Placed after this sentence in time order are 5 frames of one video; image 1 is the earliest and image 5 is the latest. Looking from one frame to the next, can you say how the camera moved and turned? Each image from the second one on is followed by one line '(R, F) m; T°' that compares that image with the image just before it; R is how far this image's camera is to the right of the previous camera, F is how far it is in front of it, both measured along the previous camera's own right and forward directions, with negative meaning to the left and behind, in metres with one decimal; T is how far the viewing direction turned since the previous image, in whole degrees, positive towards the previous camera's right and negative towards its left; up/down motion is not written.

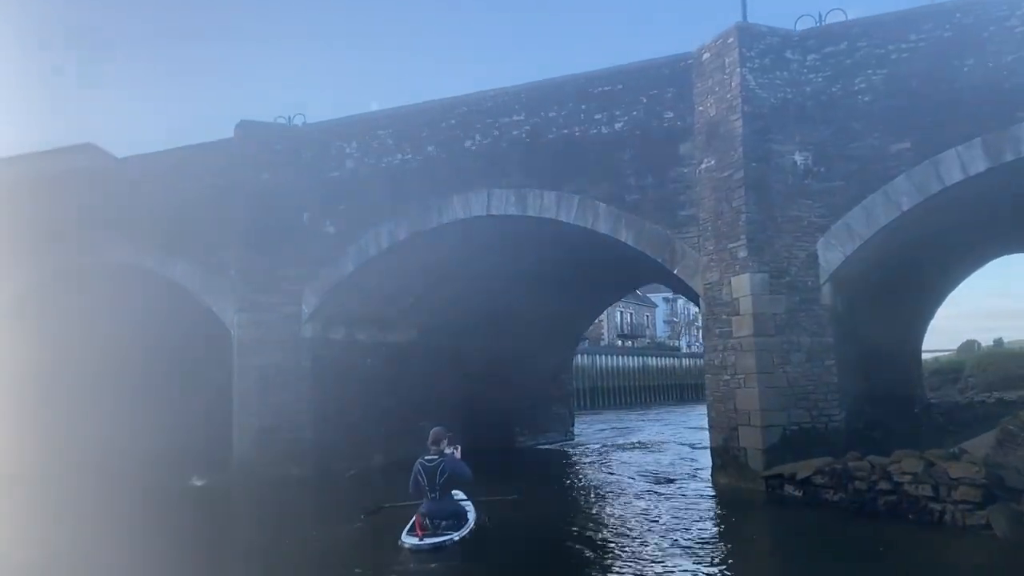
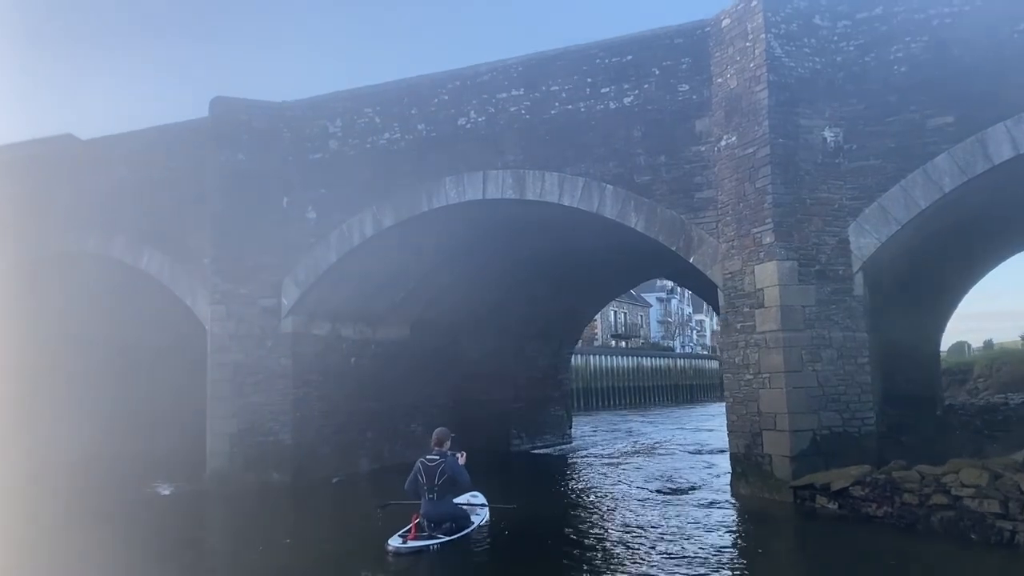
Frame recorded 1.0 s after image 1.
(-0.1, +1.2) m; +1°
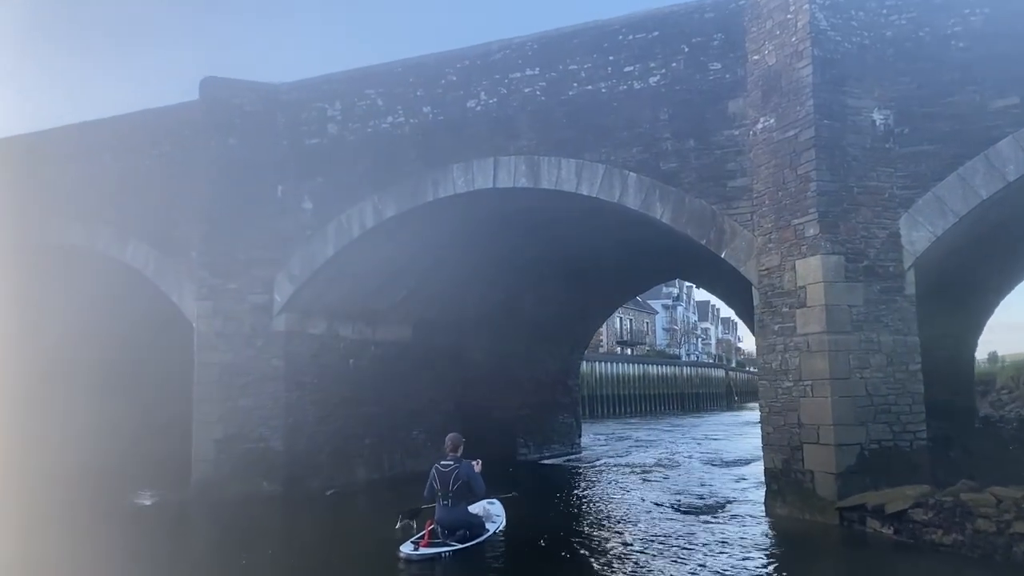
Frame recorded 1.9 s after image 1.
(-0.1, +1.0) m; 0°
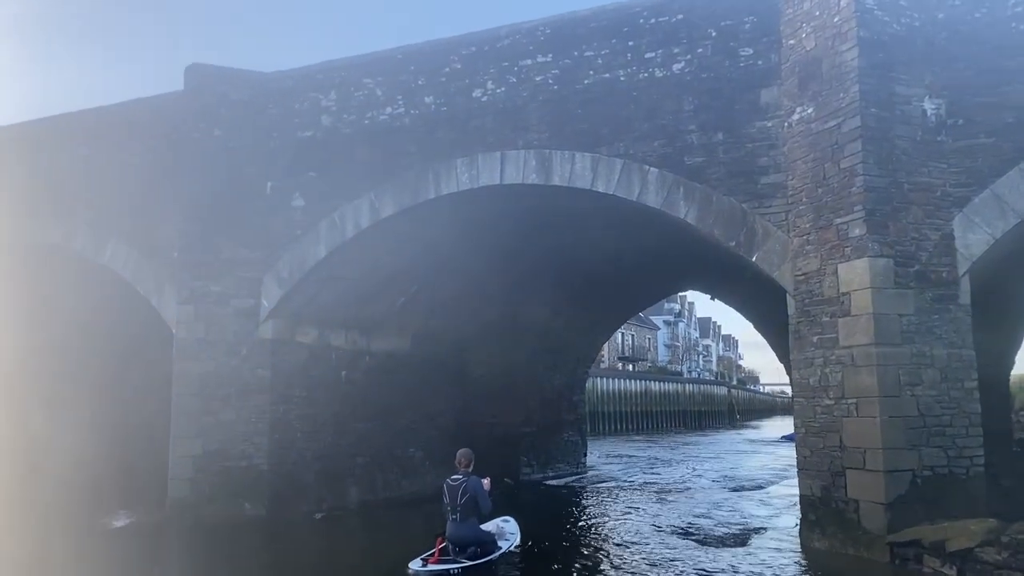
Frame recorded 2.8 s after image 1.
(-0.1, +1.0) m; 0°
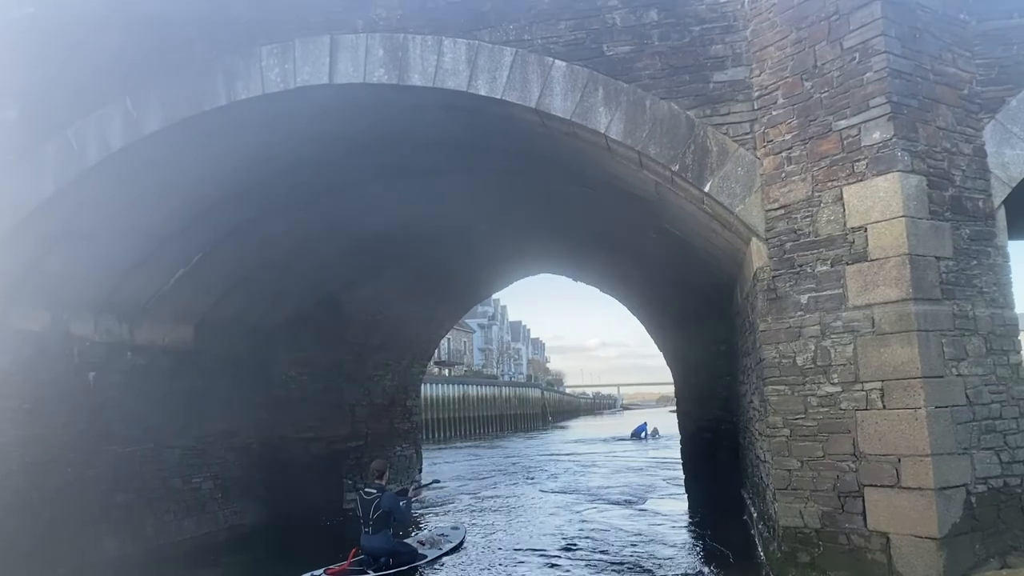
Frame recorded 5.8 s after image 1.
(-0.3, +3.3) m; +13°
